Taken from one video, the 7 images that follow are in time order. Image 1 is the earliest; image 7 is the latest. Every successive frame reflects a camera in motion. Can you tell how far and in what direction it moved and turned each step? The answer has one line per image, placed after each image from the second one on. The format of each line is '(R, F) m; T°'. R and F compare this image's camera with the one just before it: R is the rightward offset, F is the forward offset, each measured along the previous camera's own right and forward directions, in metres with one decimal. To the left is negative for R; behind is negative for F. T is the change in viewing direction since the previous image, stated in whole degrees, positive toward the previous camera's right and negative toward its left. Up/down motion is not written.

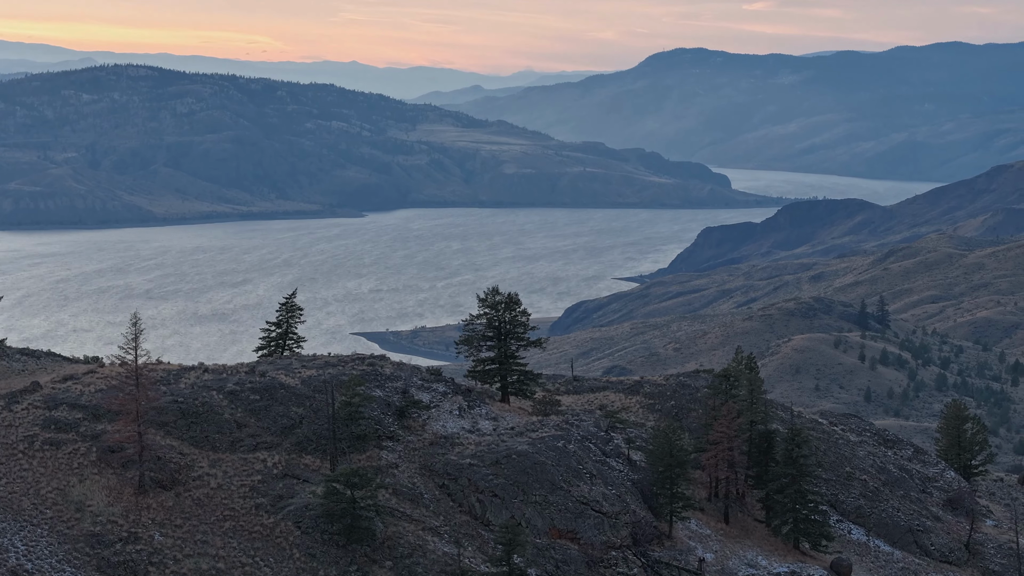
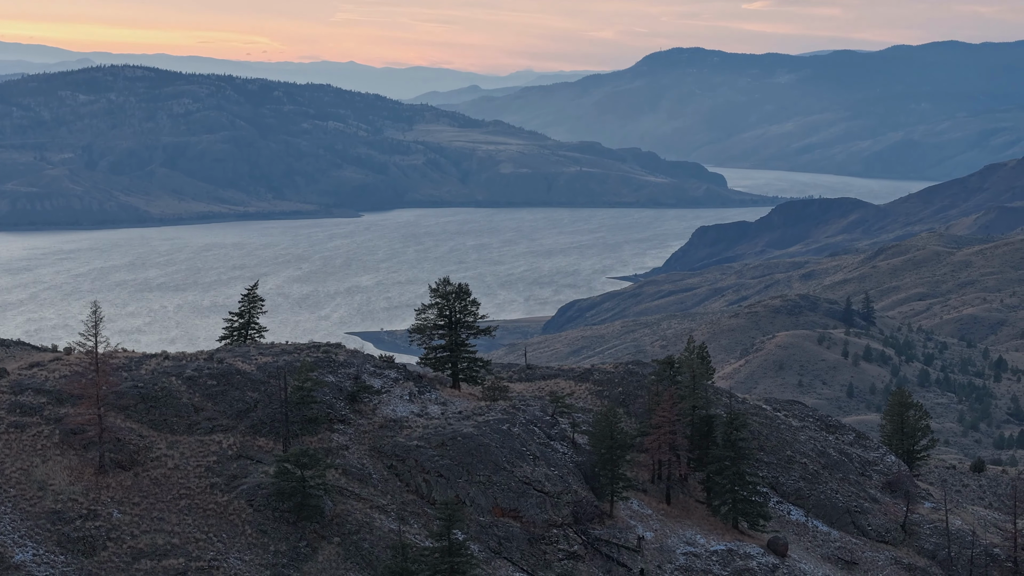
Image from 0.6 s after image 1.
(+1.6, -1.4) m; 0°
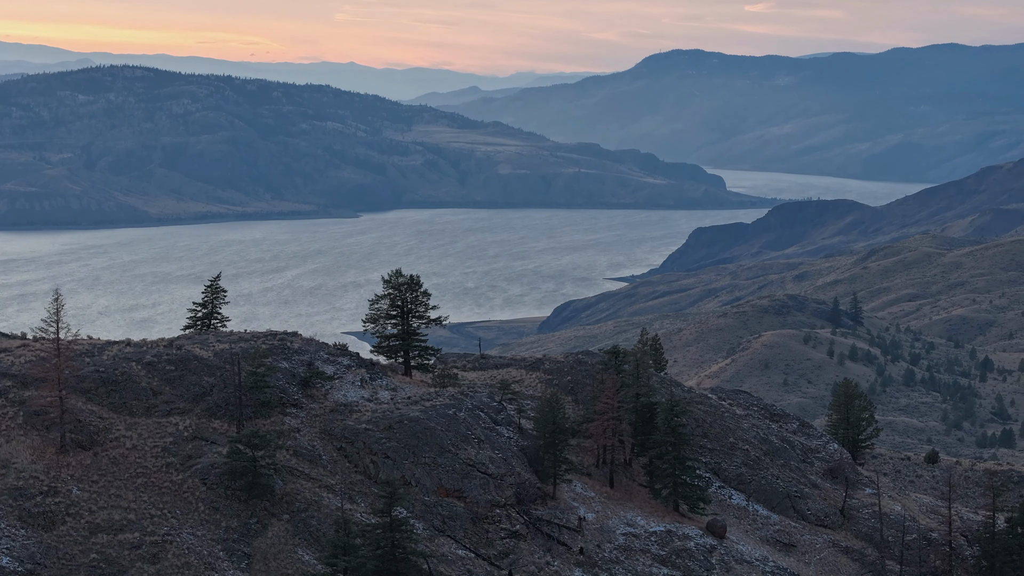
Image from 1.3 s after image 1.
(+1.7, -1.4) m; 0°
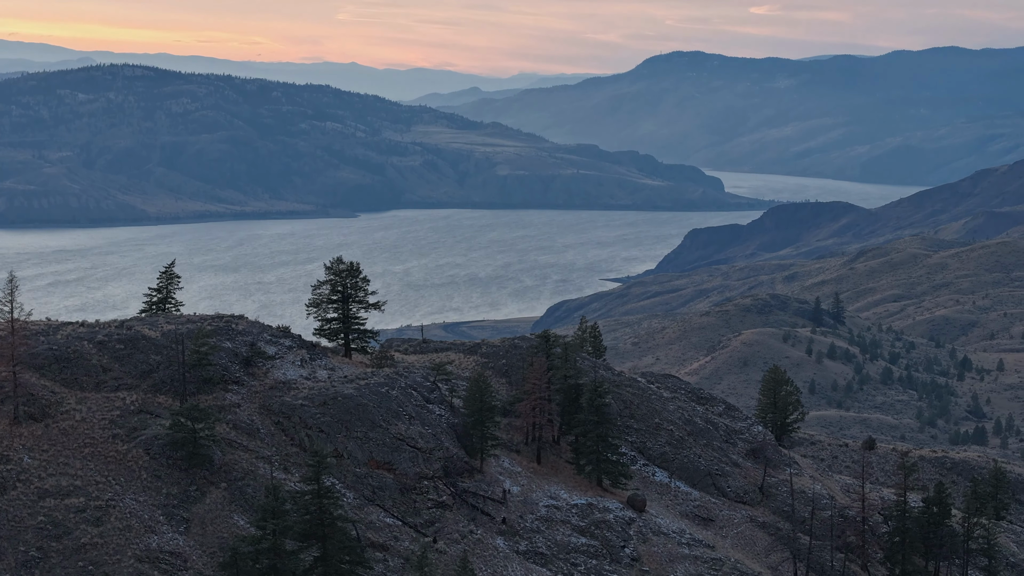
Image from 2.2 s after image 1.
(+2.4, -2.1) m; 0°
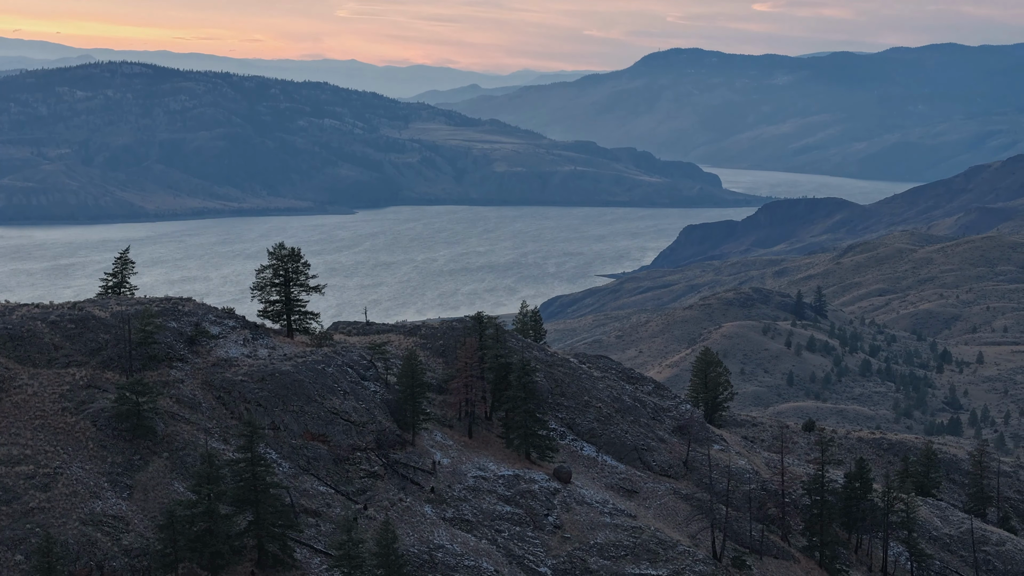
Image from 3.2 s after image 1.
(+2.6, -2.1) m; 0°
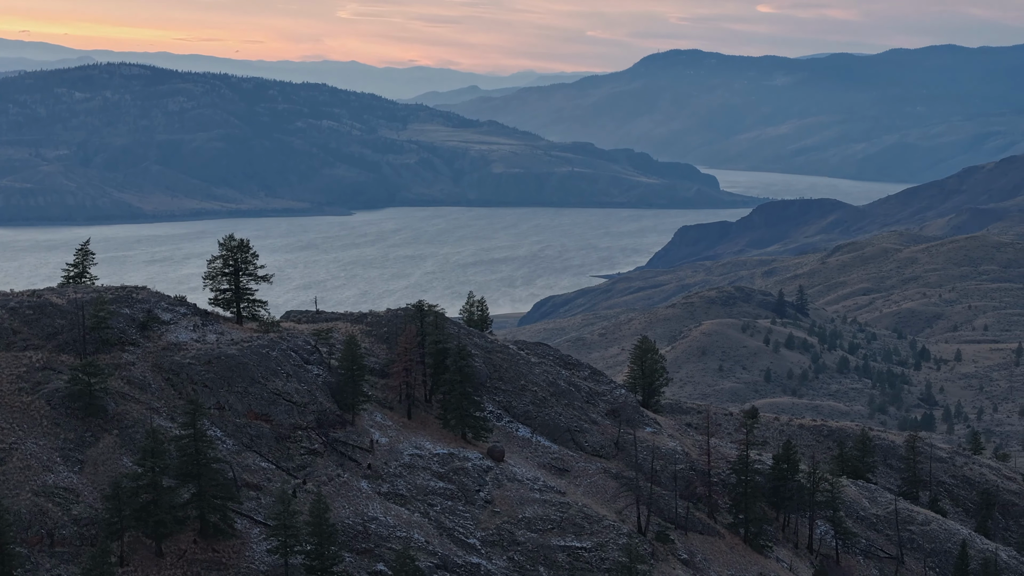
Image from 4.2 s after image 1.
(+2.6, -2.3) m; 0°
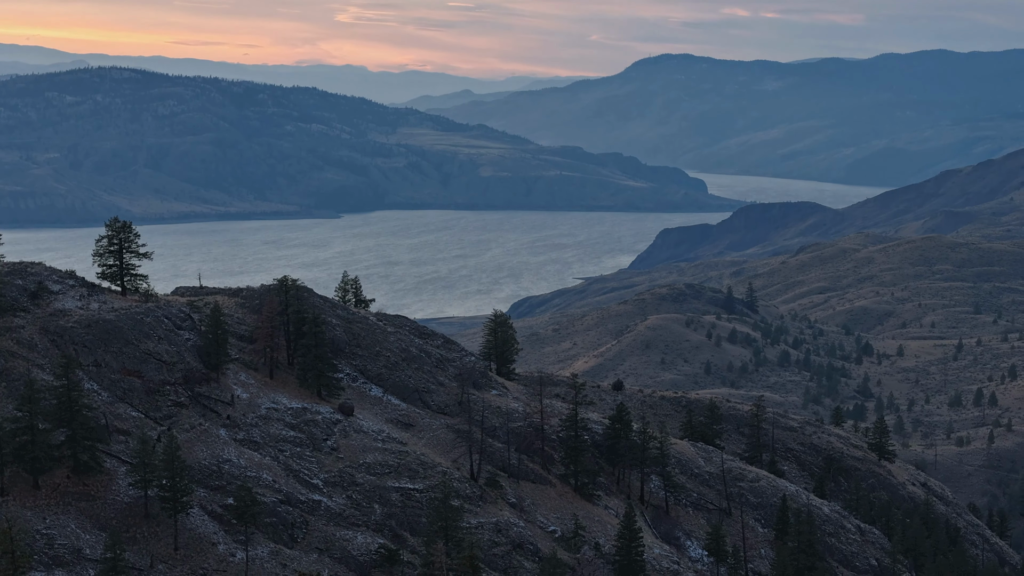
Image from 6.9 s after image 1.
(+6.8, -5.9) m; 0°
